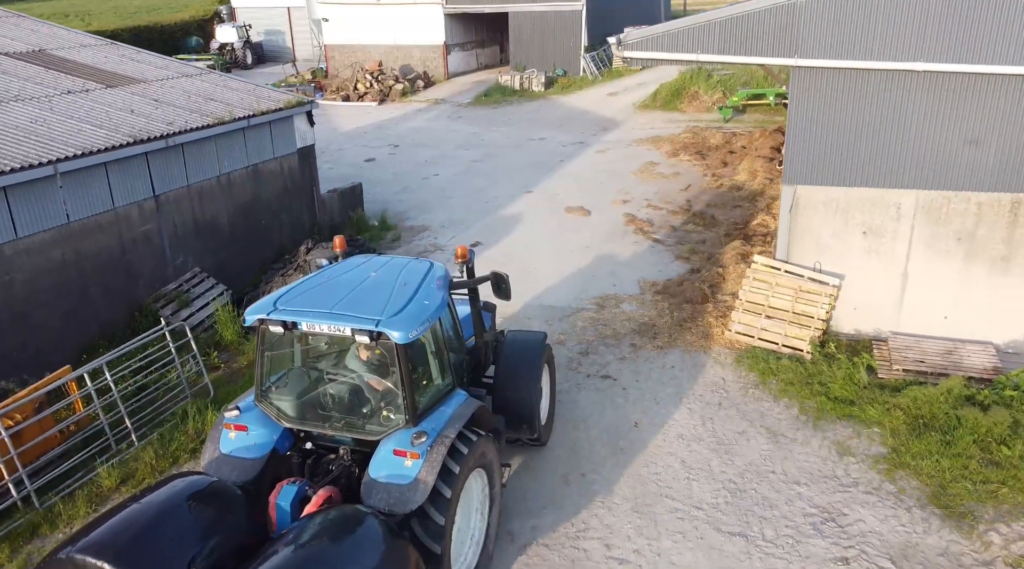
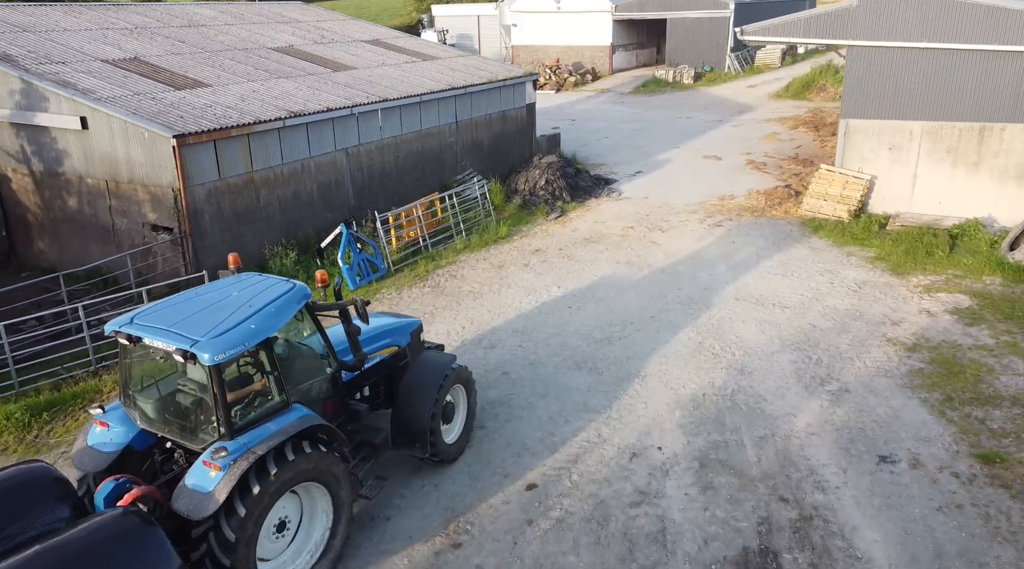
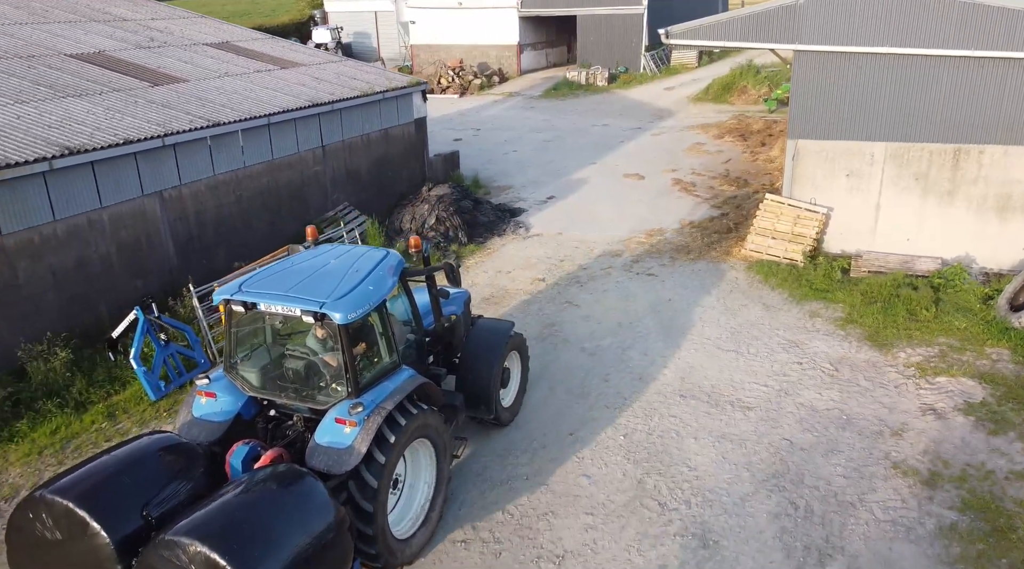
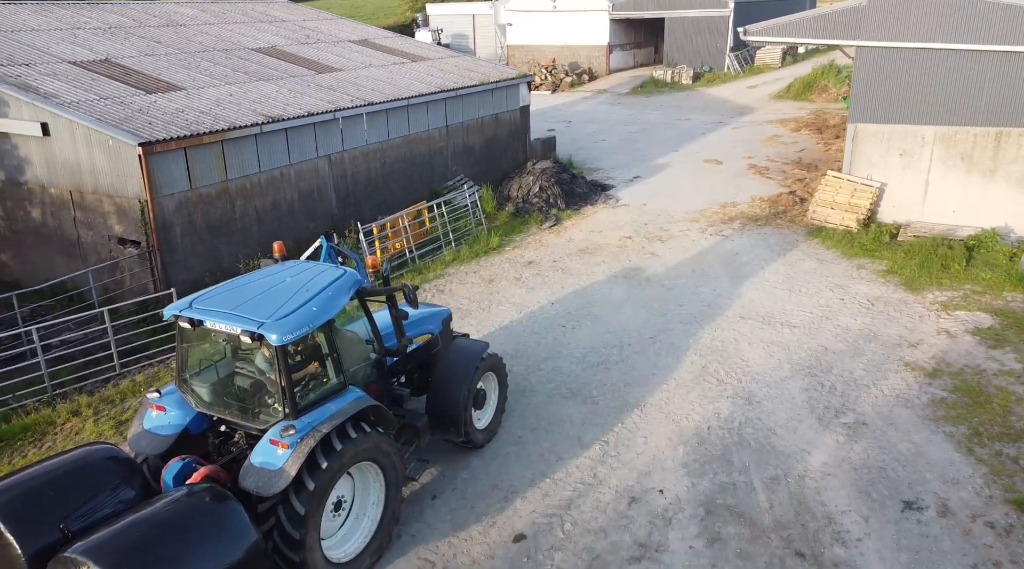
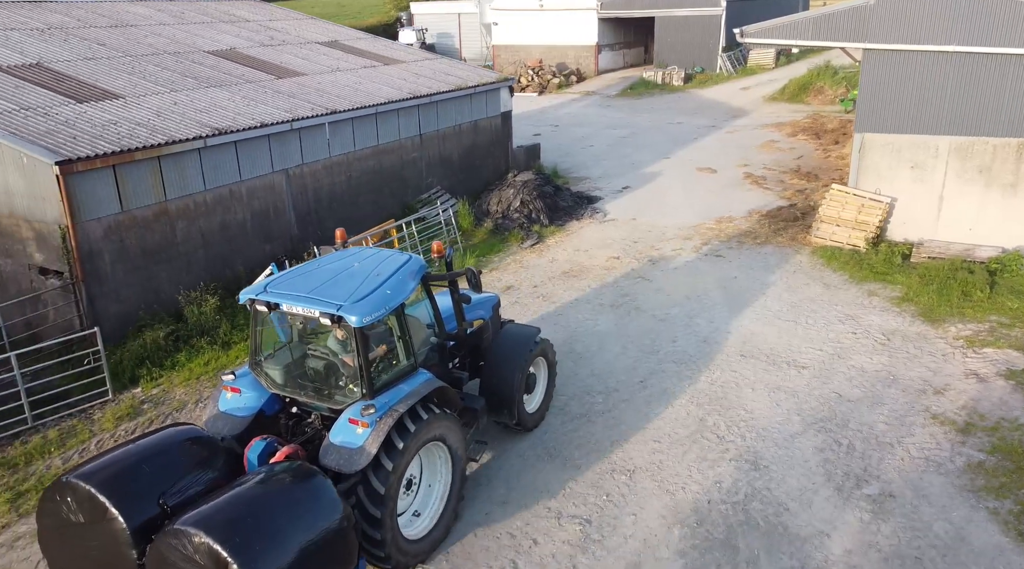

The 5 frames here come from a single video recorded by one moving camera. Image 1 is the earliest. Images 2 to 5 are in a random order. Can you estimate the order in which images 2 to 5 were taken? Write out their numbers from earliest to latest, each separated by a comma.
3, 5, 4, 2
